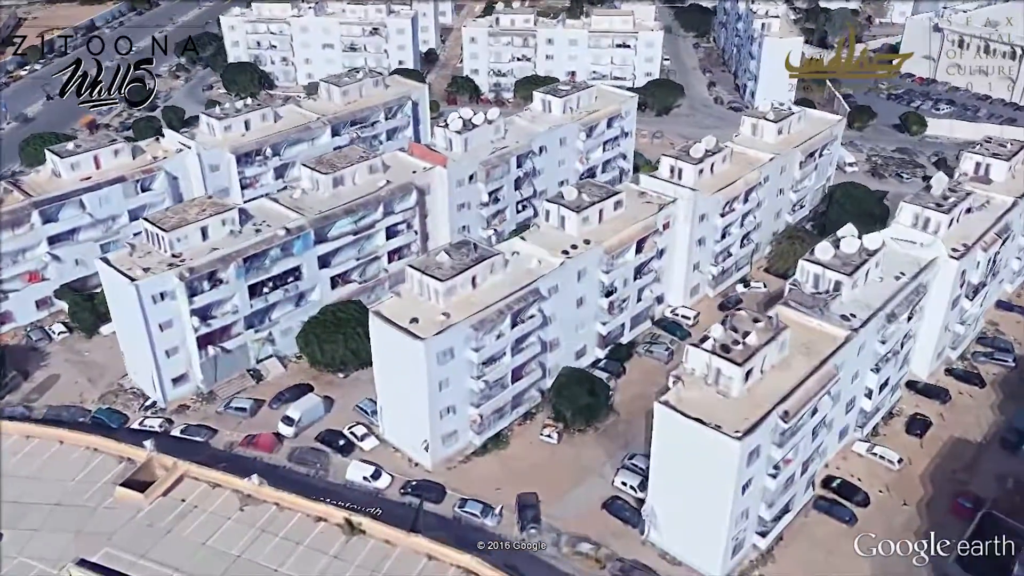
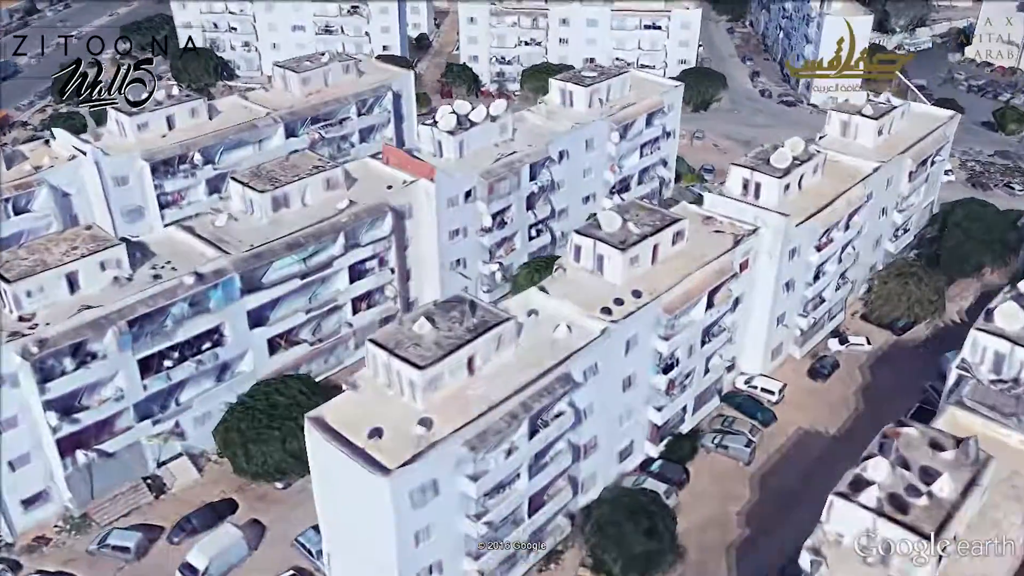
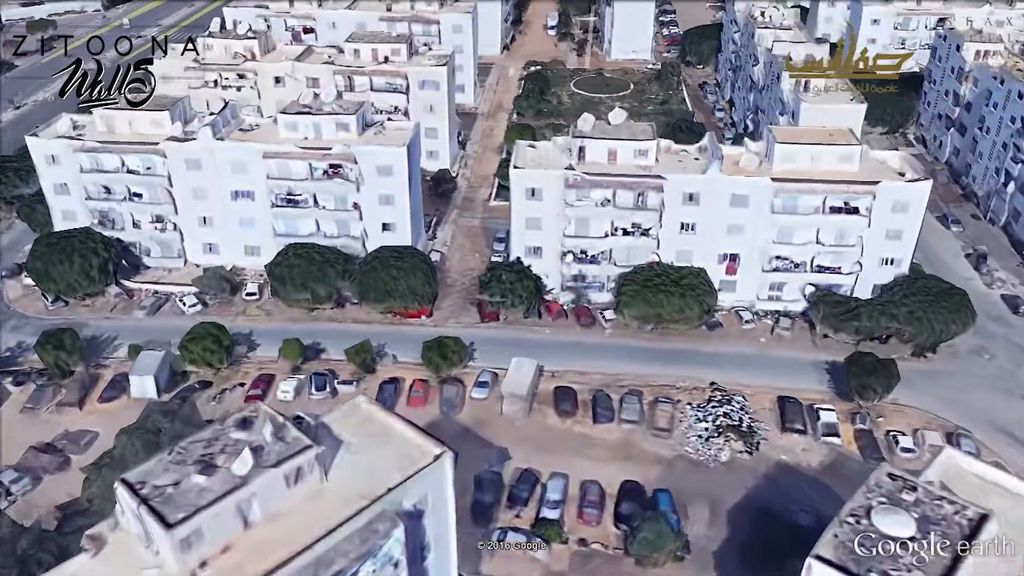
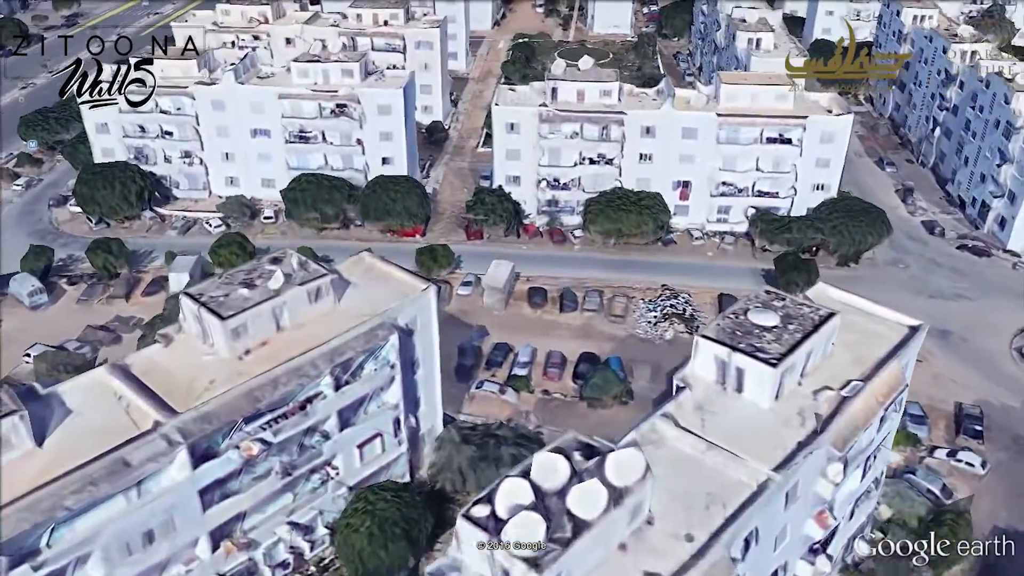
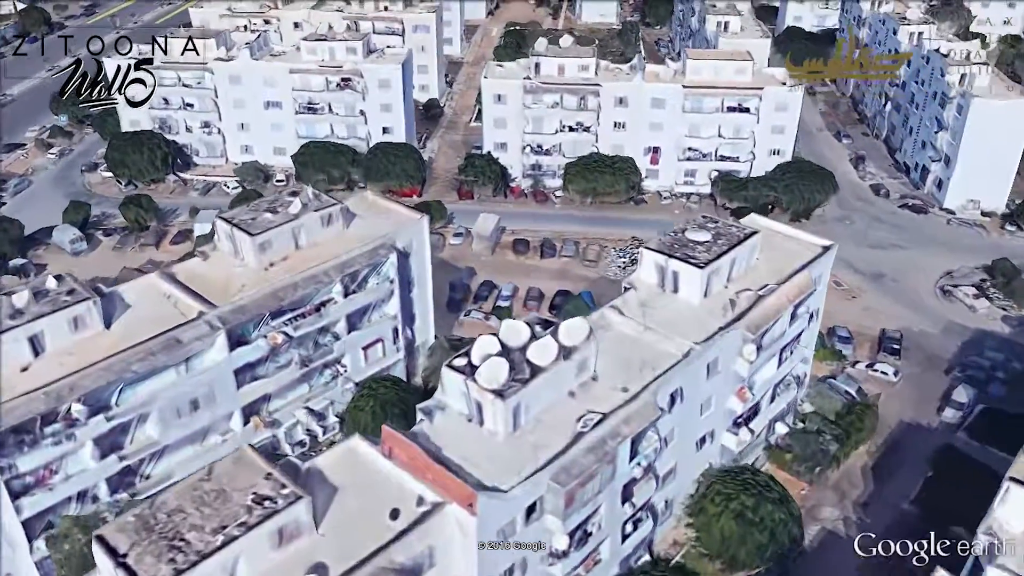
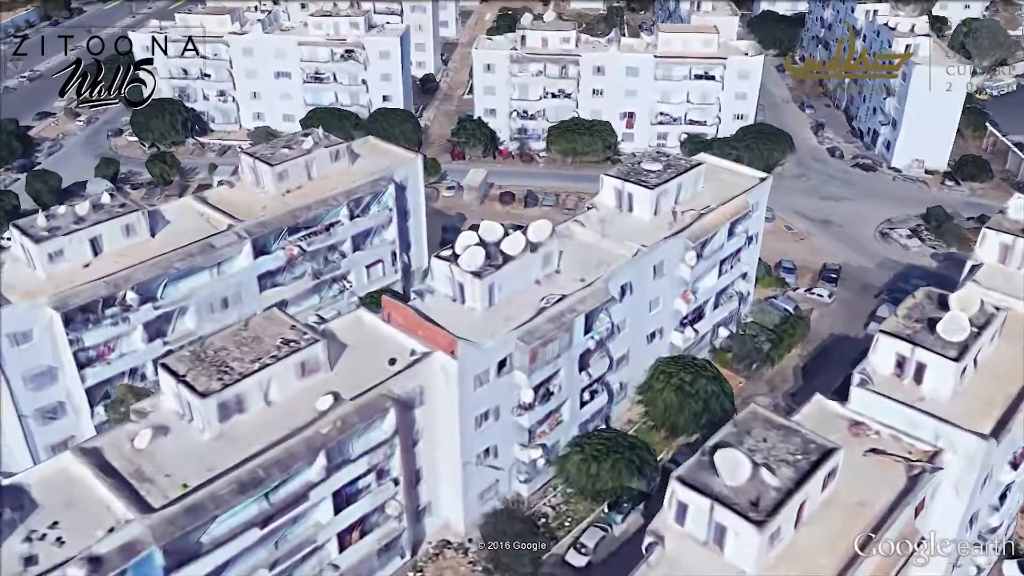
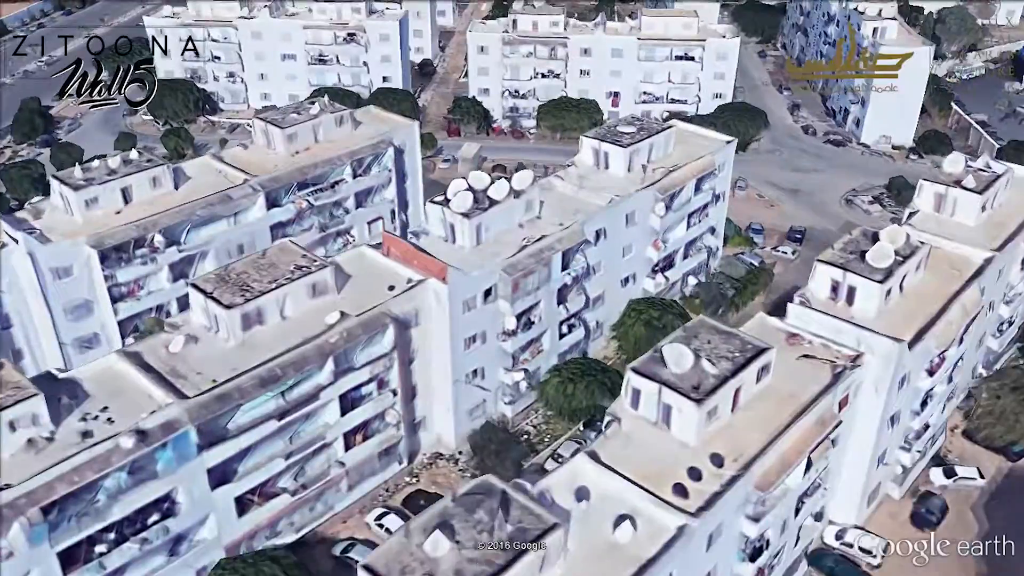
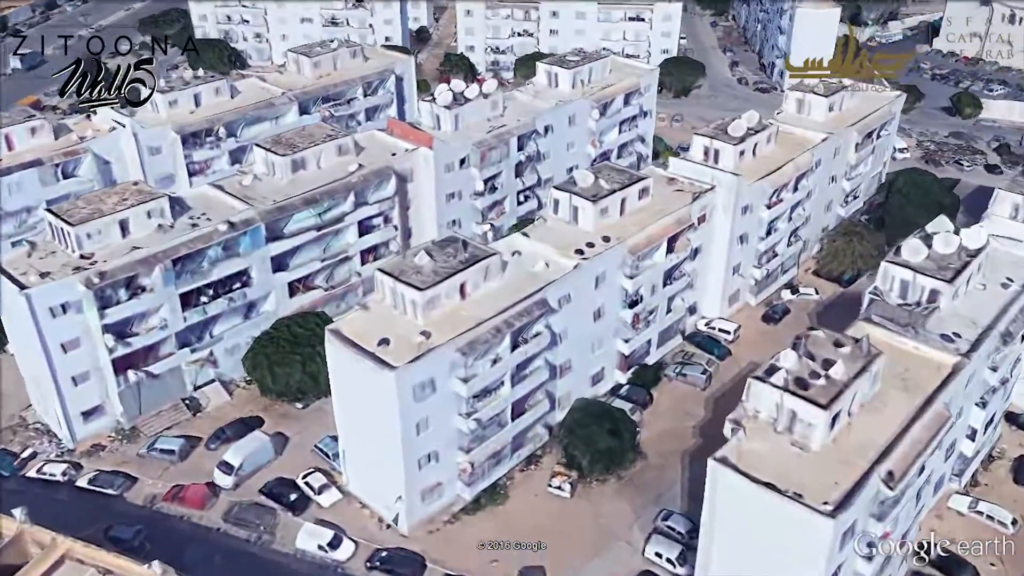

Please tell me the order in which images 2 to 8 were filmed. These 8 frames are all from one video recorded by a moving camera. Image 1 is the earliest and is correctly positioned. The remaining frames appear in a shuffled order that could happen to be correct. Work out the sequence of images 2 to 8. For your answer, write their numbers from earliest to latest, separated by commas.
8, 2, 7, 6, 5, 4, 3
